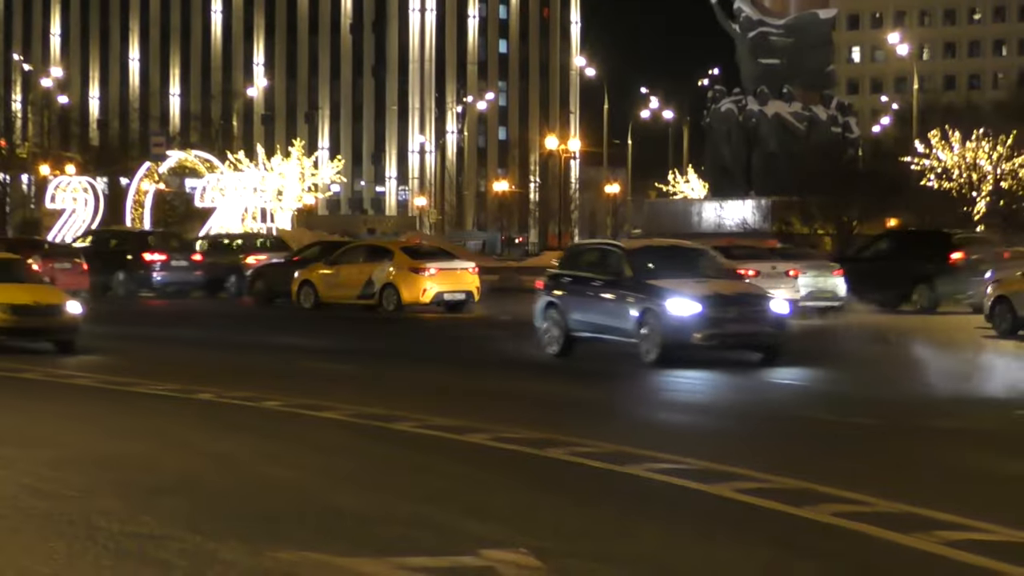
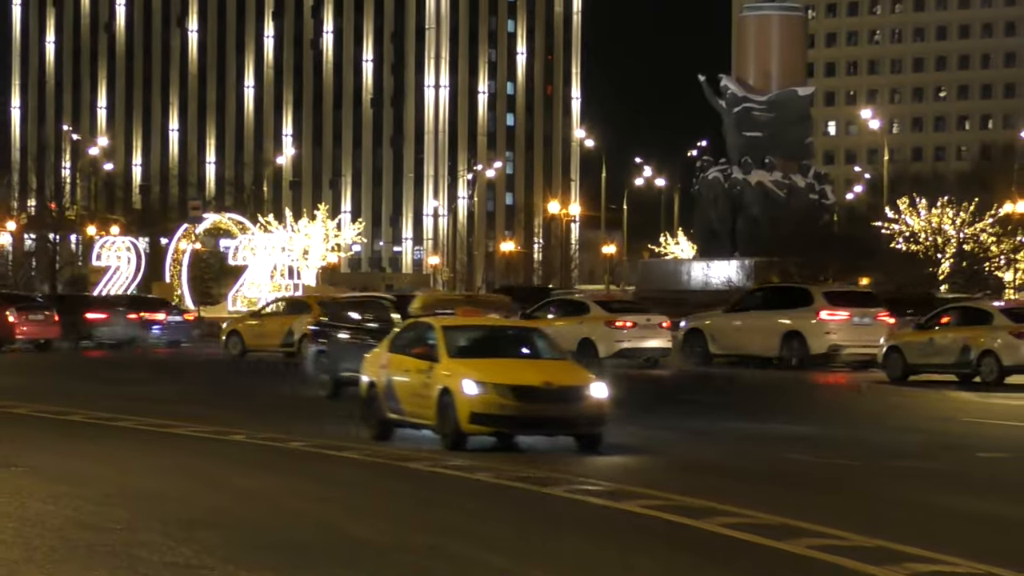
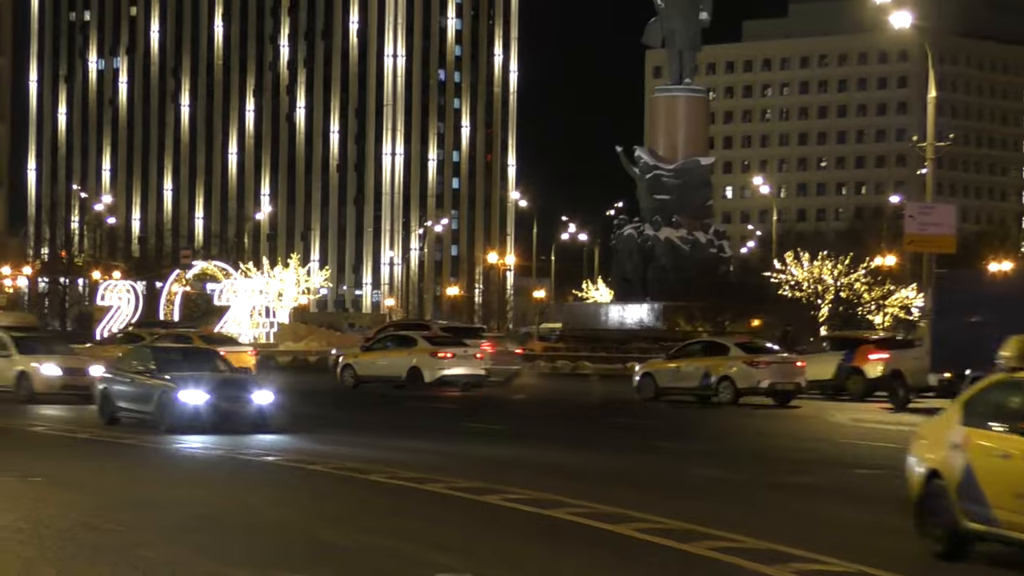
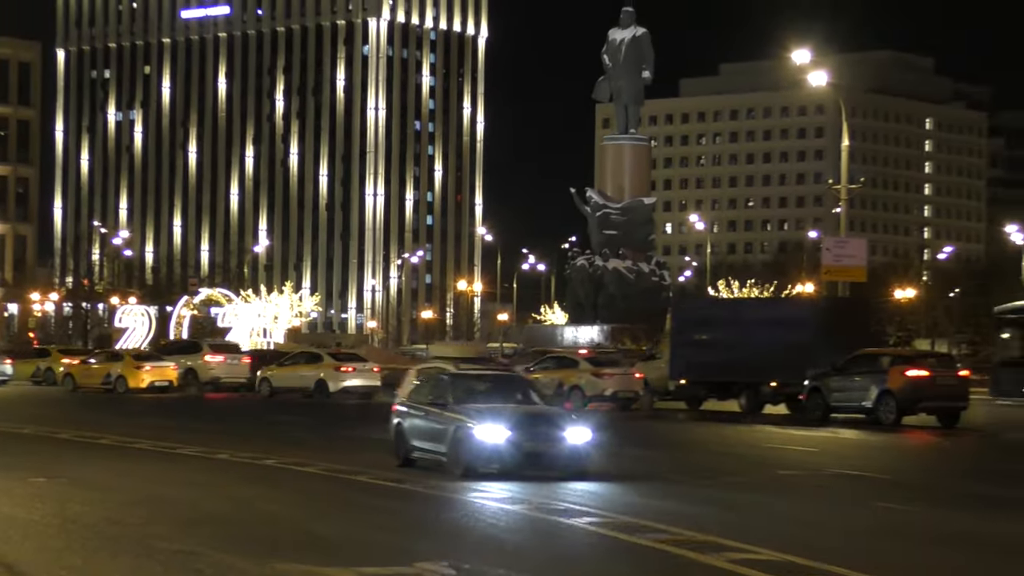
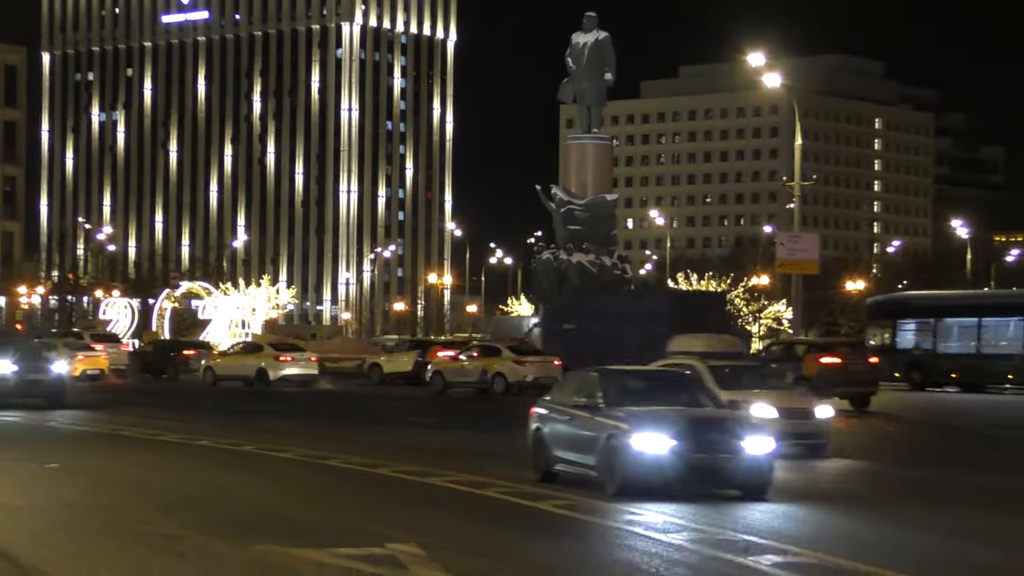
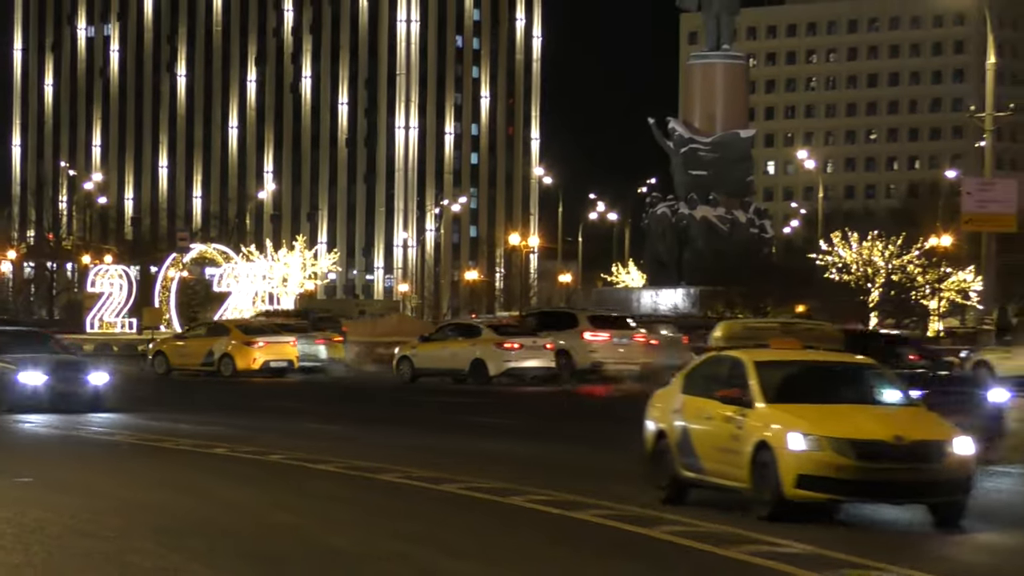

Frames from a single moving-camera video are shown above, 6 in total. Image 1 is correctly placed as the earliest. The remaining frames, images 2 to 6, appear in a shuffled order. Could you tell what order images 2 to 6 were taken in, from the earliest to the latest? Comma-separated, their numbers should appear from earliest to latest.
2, 6, 3, 4, 5
